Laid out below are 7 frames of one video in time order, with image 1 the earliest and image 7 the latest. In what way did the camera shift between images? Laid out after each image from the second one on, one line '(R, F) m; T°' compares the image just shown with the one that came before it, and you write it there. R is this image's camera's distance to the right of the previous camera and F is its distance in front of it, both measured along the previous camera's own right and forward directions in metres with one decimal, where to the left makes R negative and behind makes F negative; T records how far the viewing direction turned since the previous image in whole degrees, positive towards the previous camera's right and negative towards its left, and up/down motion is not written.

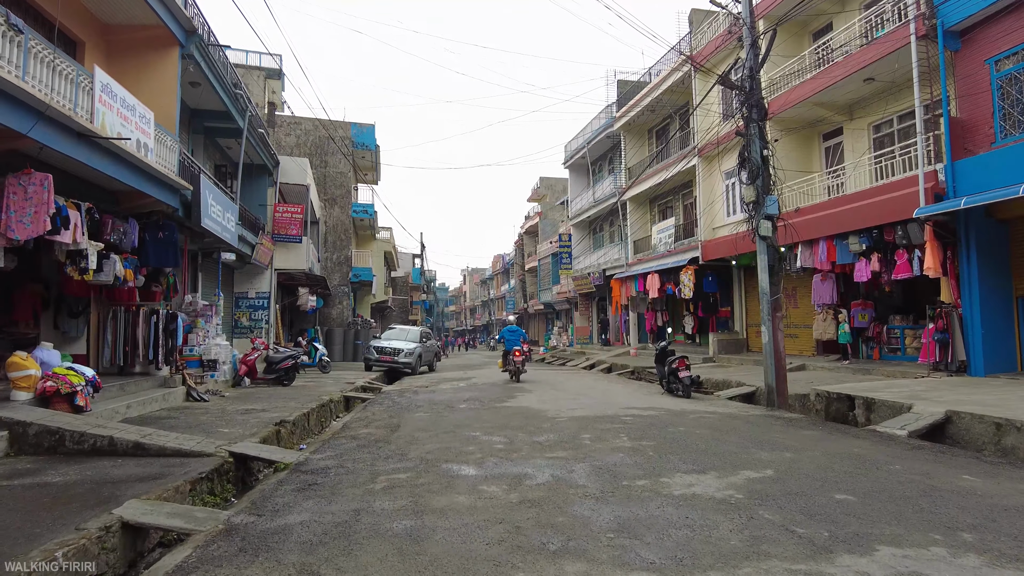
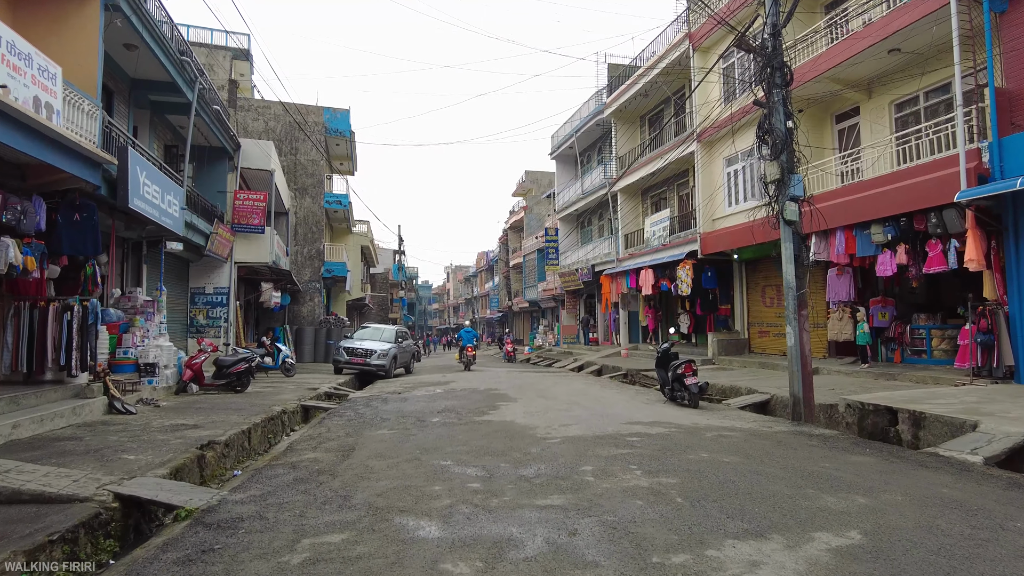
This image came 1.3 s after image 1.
(0.0, +1.5) m; +1°
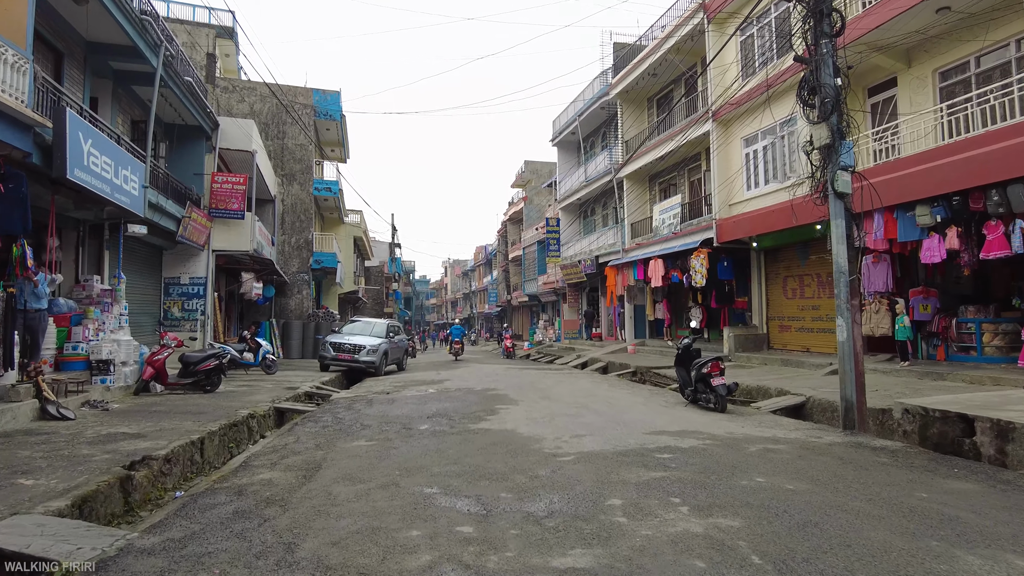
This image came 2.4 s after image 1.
(0.0, +1.3) m; 0°
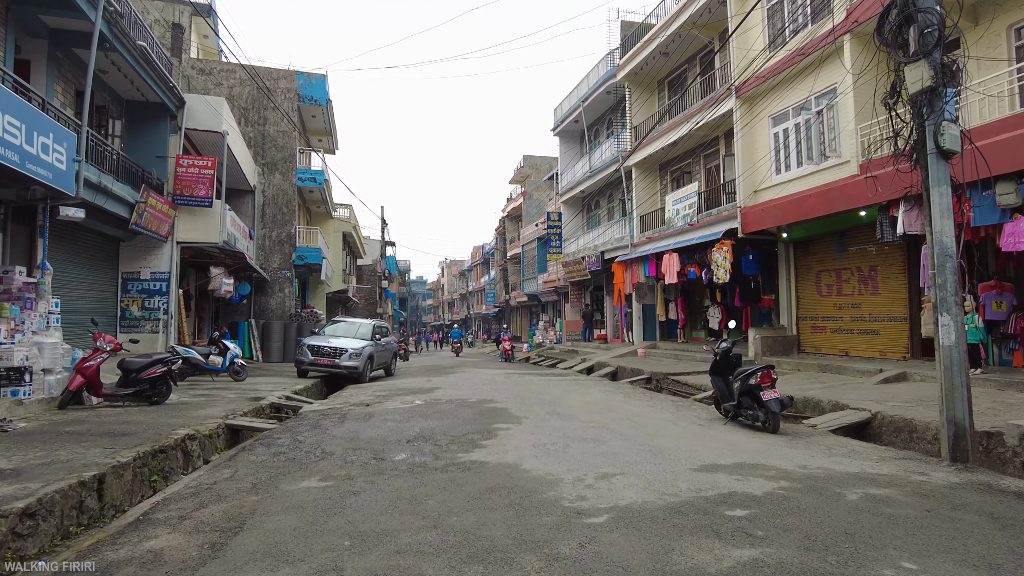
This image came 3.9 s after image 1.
(0.0, +1.7) m; 0°
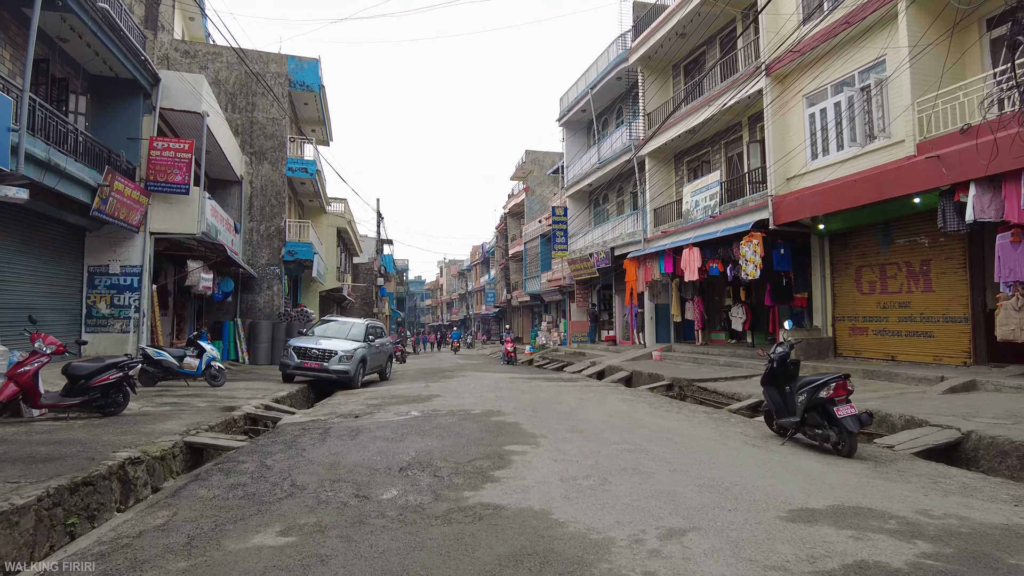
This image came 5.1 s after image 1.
(-0.2, +1.3) m; 0°
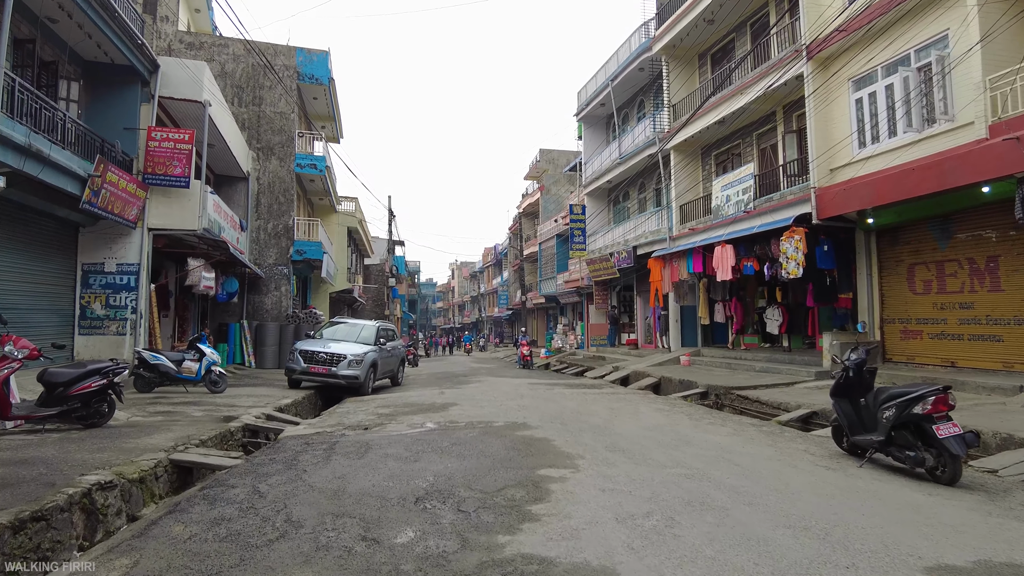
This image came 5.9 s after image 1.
(-0.2, +0.9) m; -1°
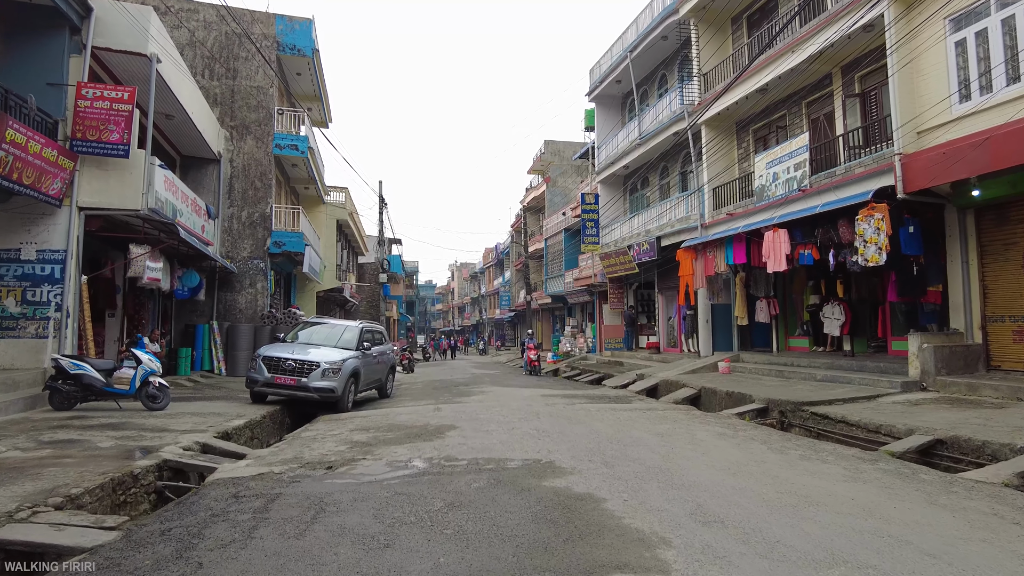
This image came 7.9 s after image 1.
(-0.2, +2.3) m; 0°
